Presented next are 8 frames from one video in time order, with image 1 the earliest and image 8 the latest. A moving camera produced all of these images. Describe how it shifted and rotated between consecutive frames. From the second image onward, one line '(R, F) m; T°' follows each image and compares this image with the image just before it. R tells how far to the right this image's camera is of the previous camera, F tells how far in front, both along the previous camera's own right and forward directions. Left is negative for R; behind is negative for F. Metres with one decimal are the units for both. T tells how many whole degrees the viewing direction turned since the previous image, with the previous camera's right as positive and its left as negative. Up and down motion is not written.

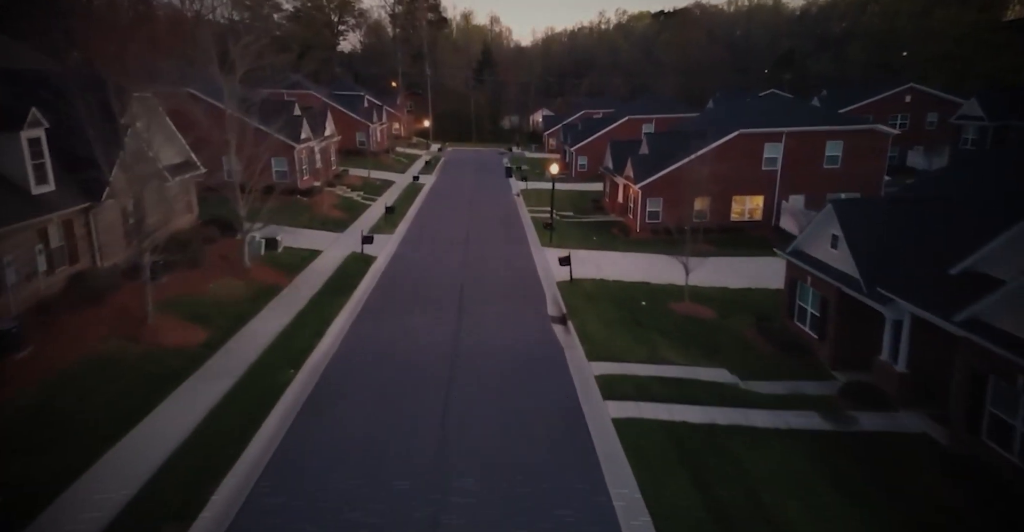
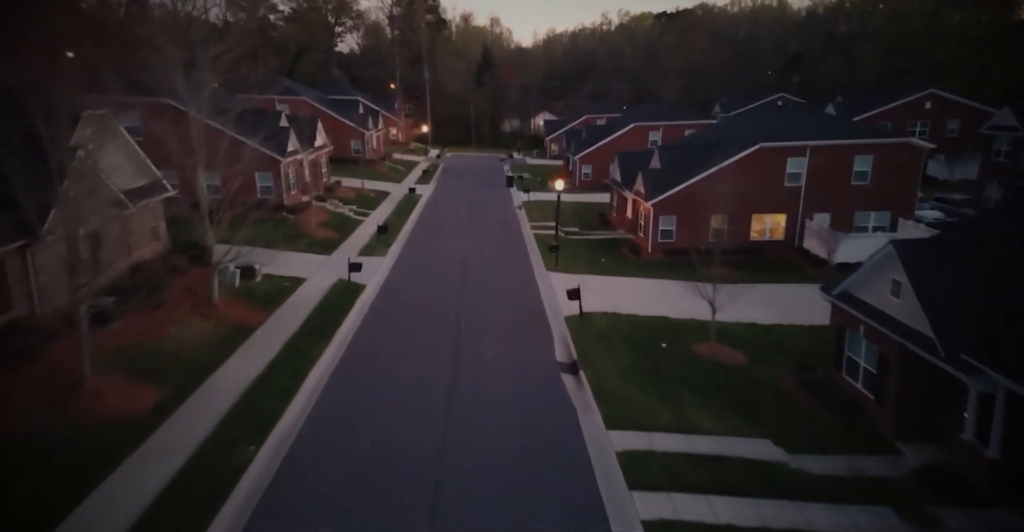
(-0.1, +2.1) m; 0°
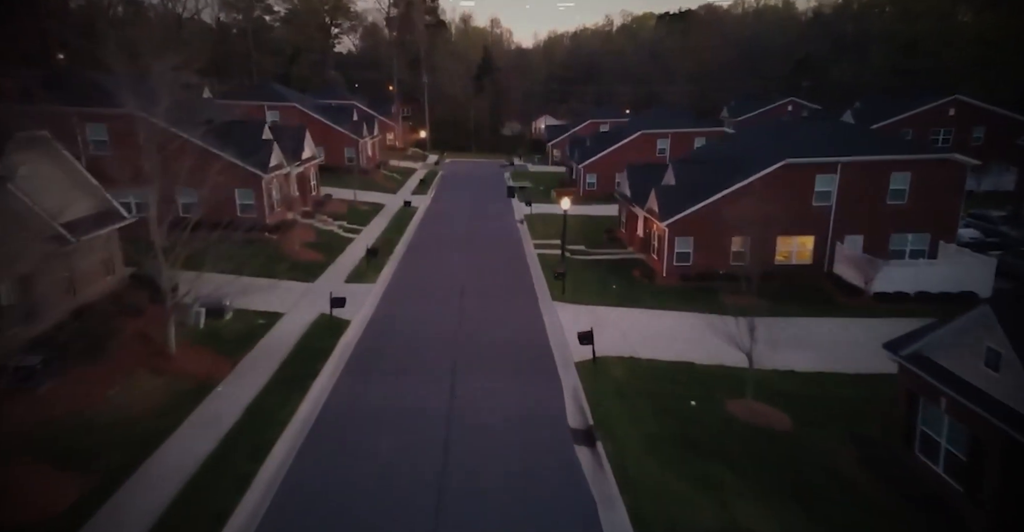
(-0.1, +2.3) m; 0°
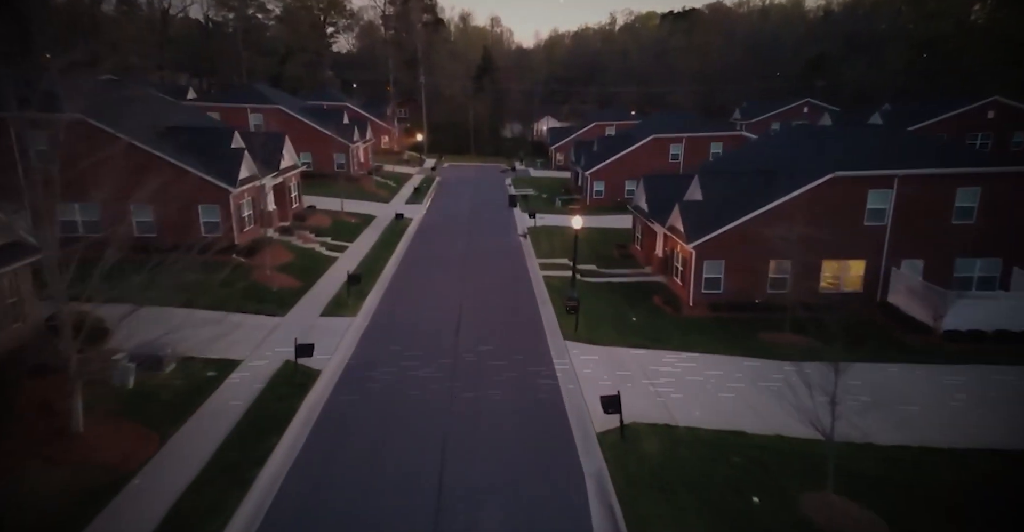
(-0.1, +3.3) m; 0°
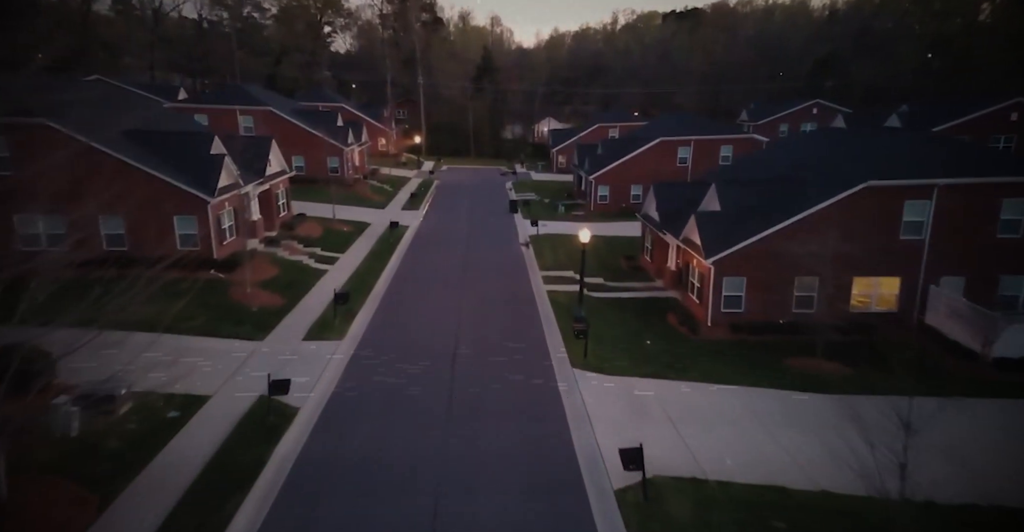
(-0.1, +1.8) m; 0°
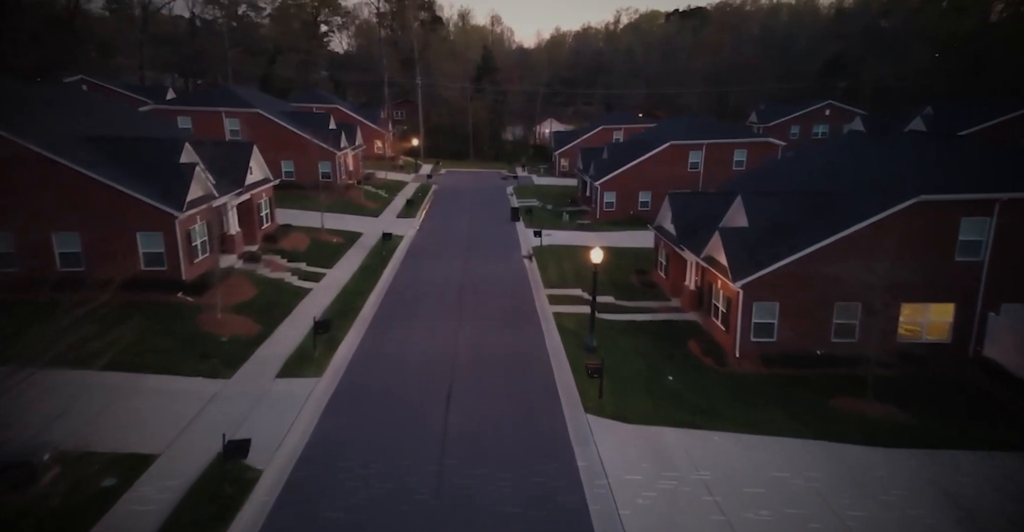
(-0.1, +2.2) m; 0°
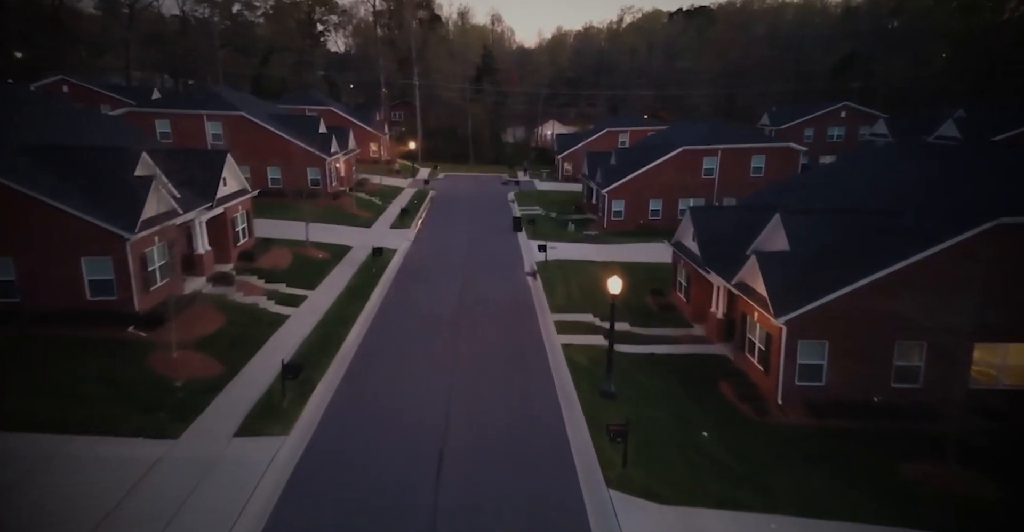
(-0.1, +2.6) m; 0°
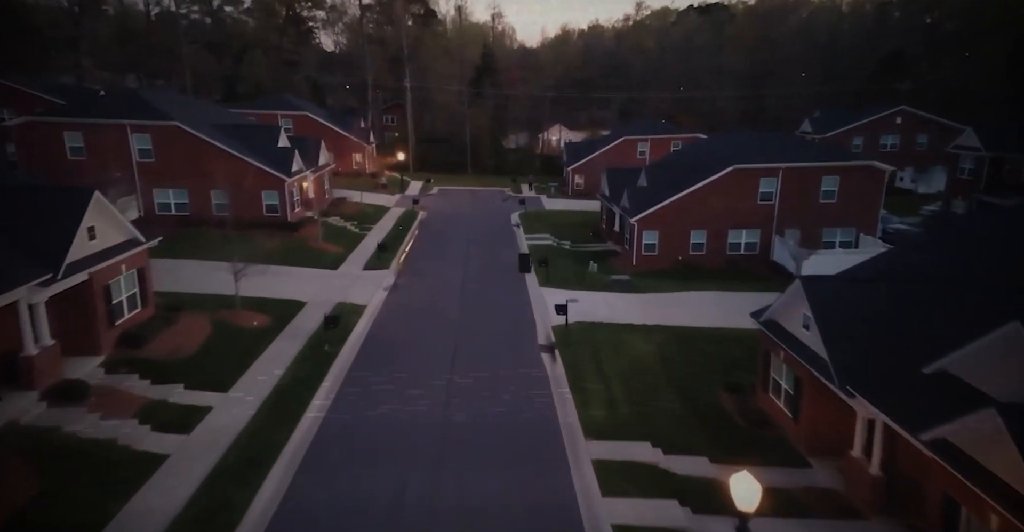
(-0.3, +7.6) m; 0°
